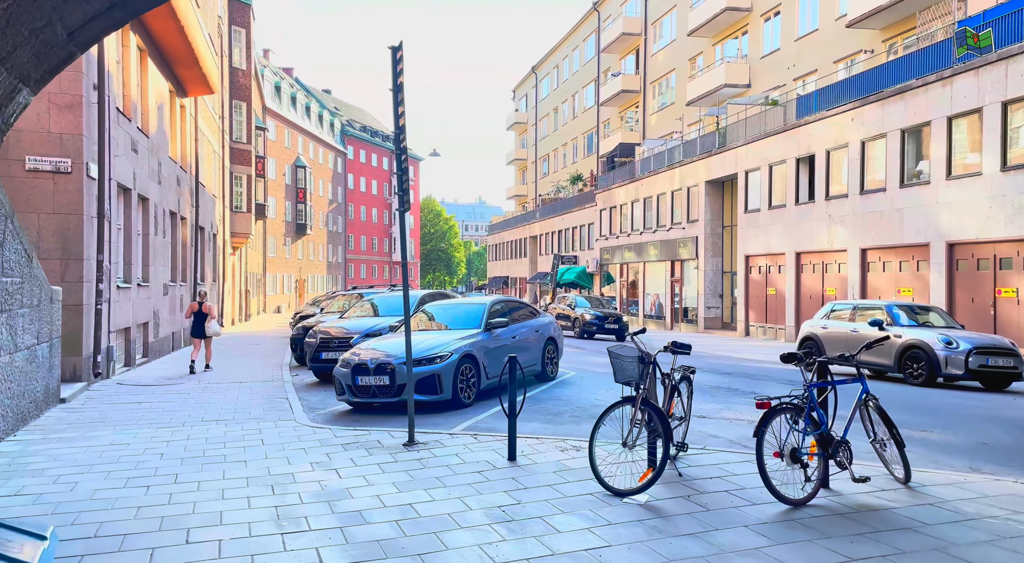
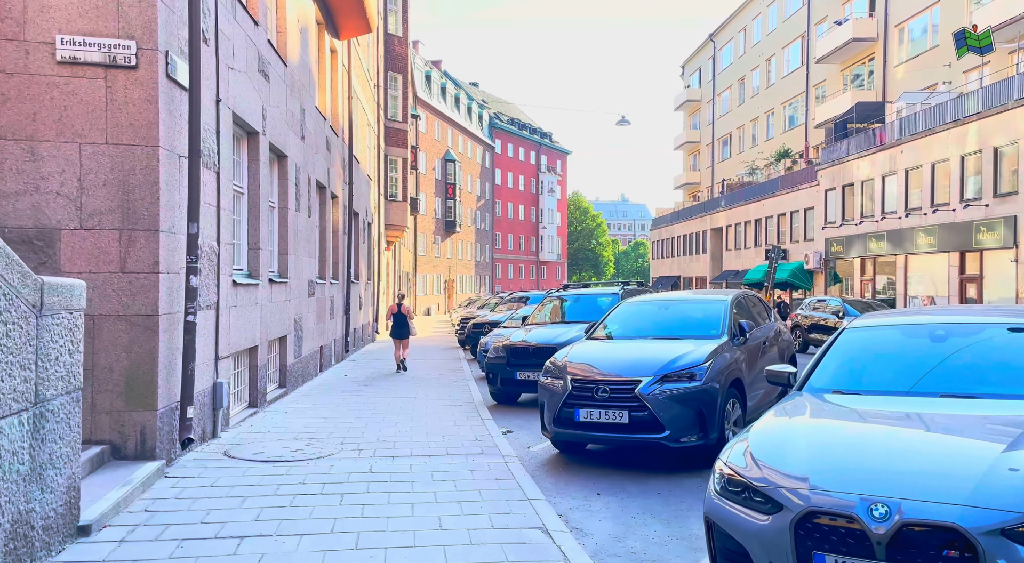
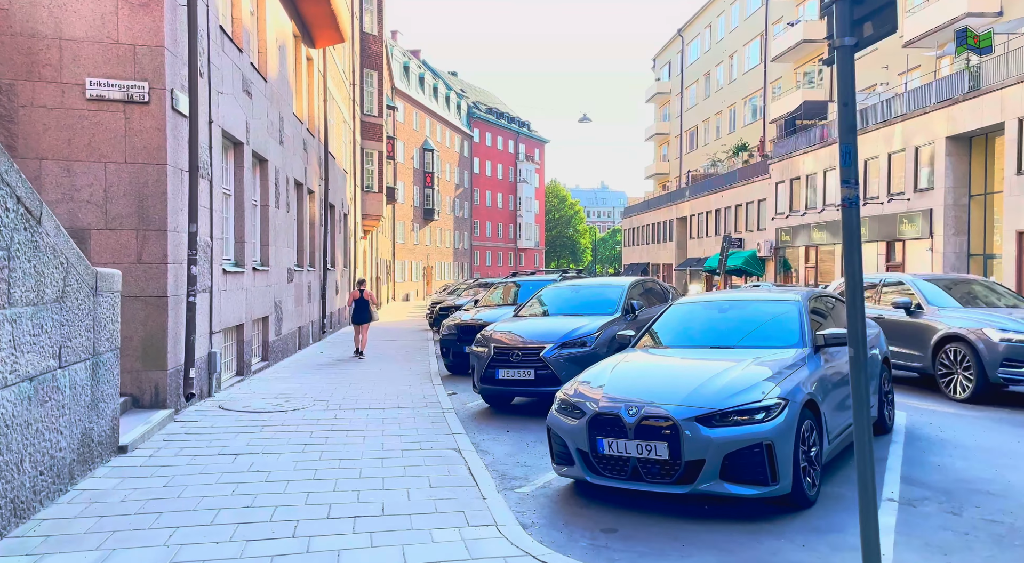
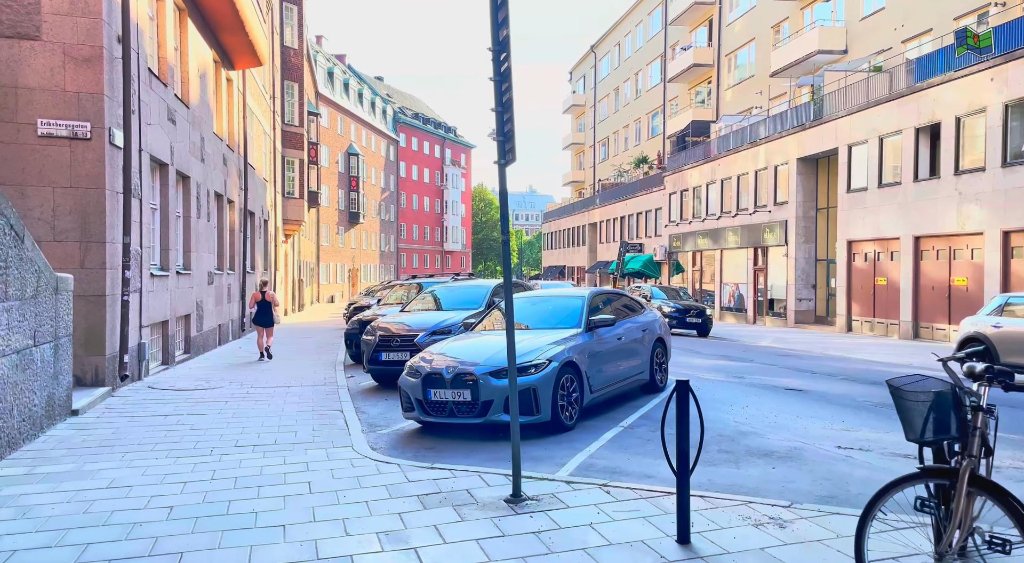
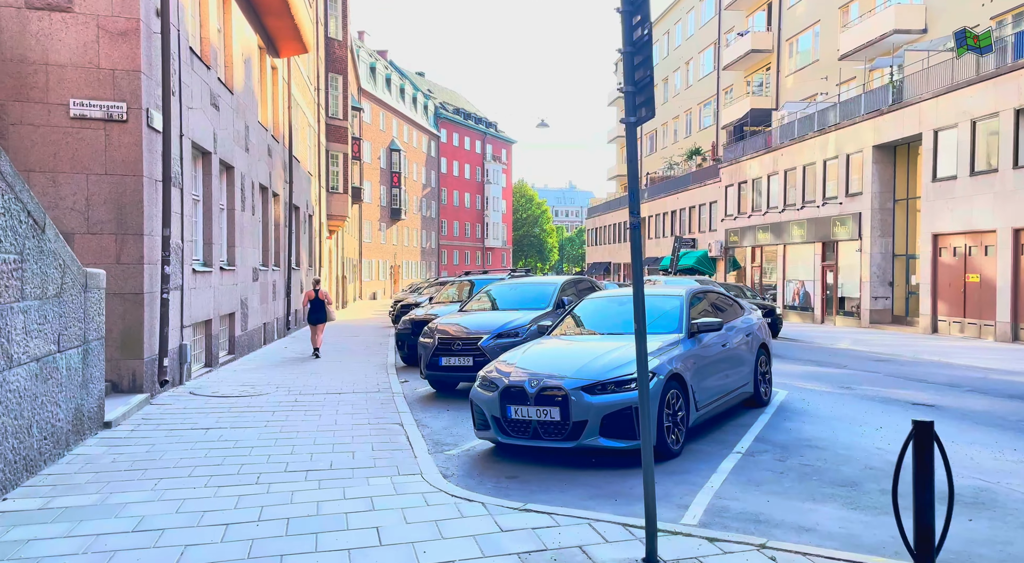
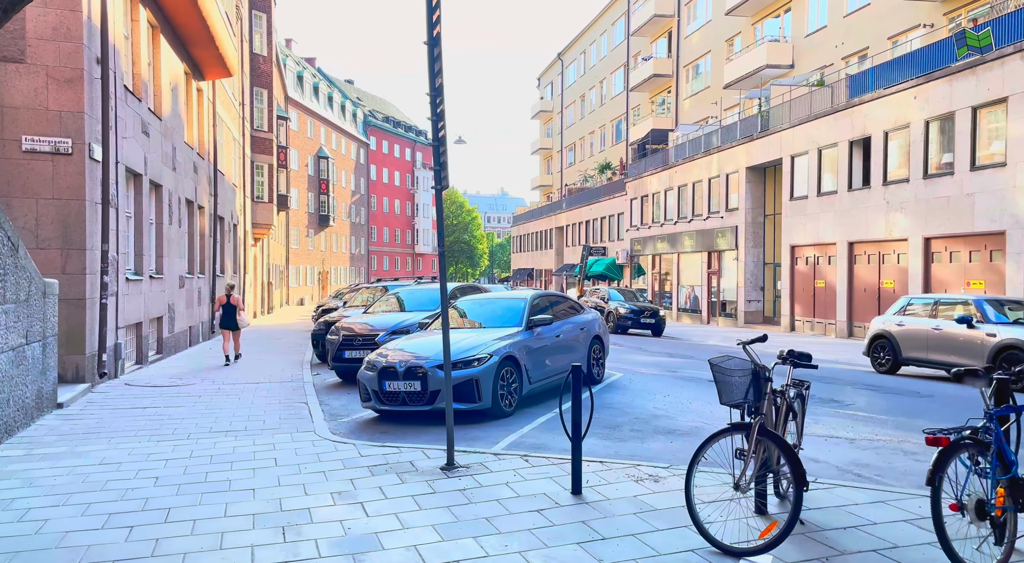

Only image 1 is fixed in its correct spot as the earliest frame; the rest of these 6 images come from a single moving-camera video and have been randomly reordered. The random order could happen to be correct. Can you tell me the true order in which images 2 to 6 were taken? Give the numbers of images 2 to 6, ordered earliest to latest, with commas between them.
6, 4, 5, 3, 2
